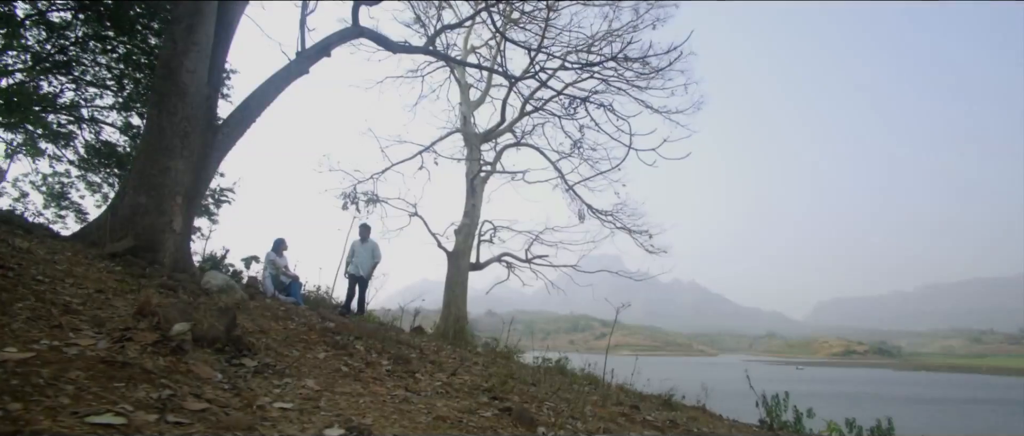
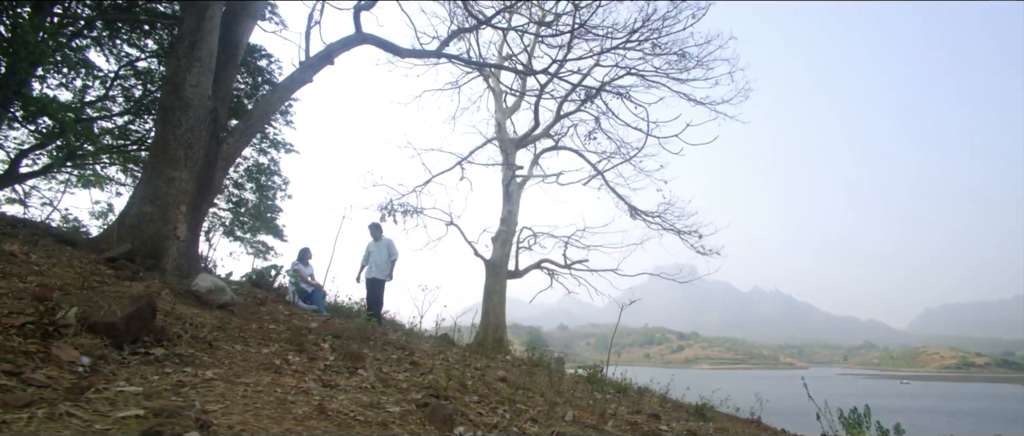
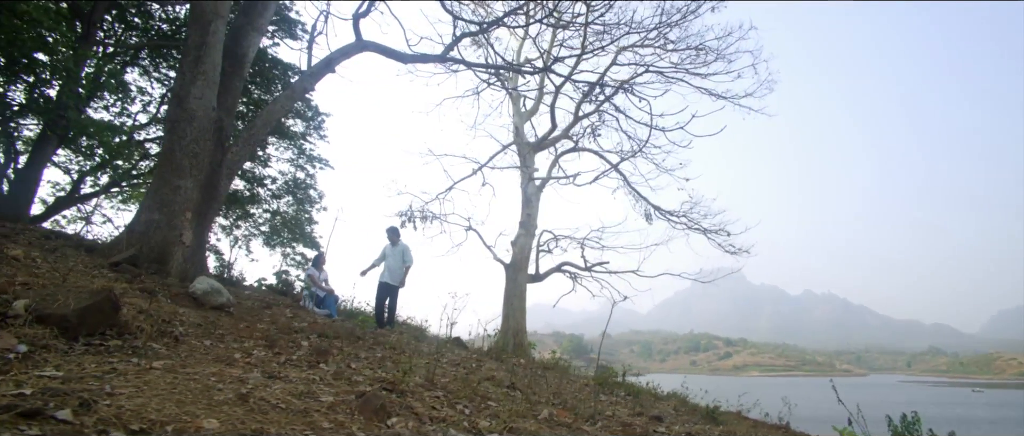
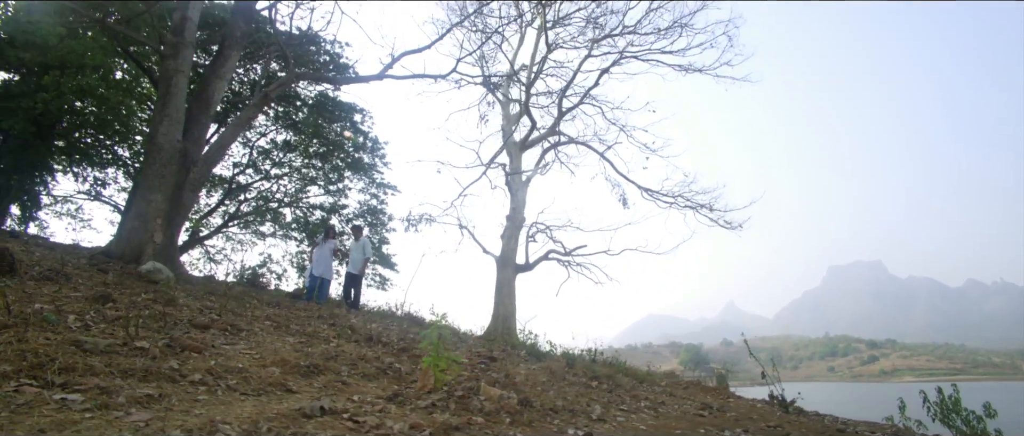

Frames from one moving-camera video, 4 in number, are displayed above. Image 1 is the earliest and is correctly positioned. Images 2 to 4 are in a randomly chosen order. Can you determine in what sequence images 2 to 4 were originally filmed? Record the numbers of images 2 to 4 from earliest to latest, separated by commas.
2, 3, 4
